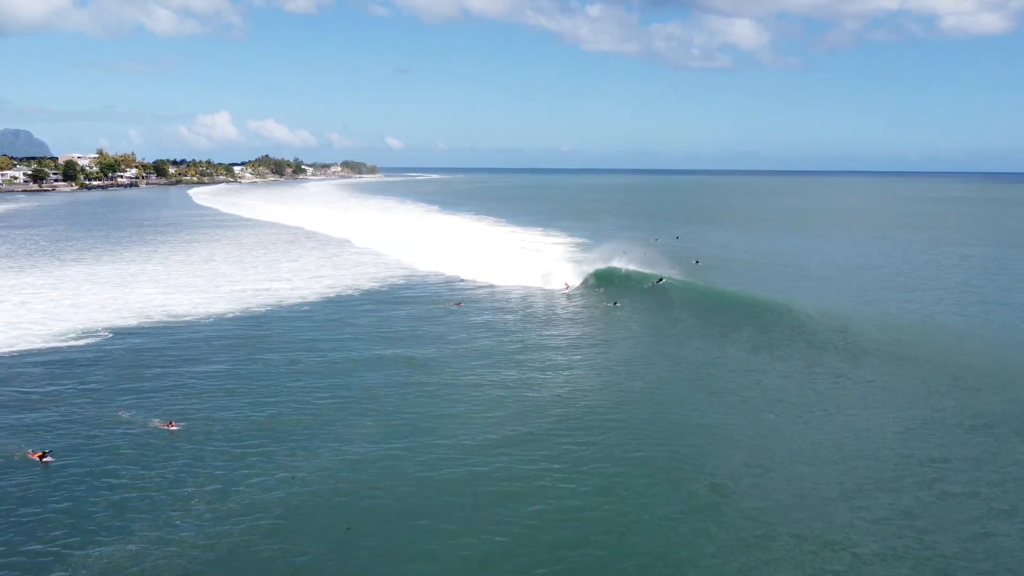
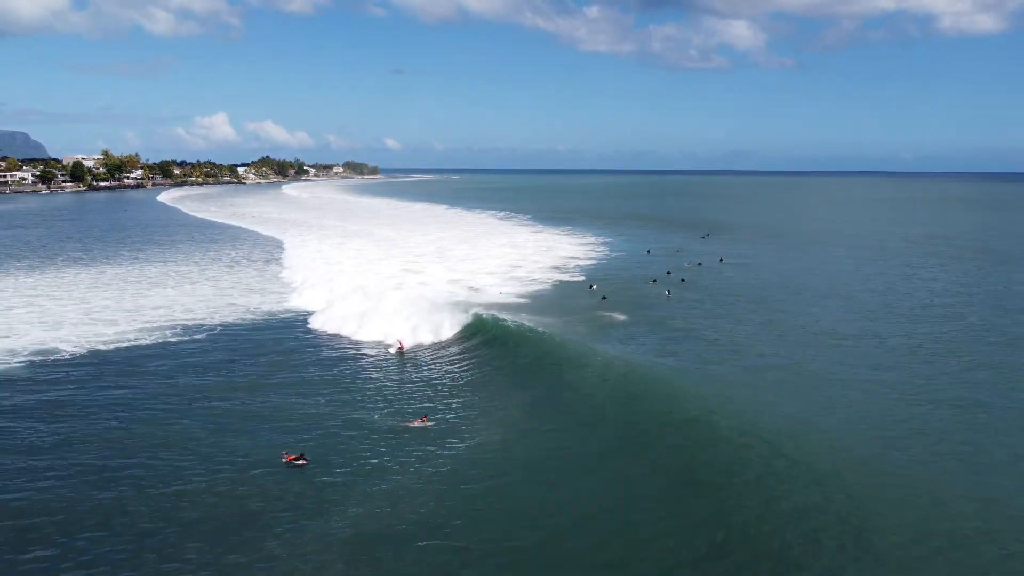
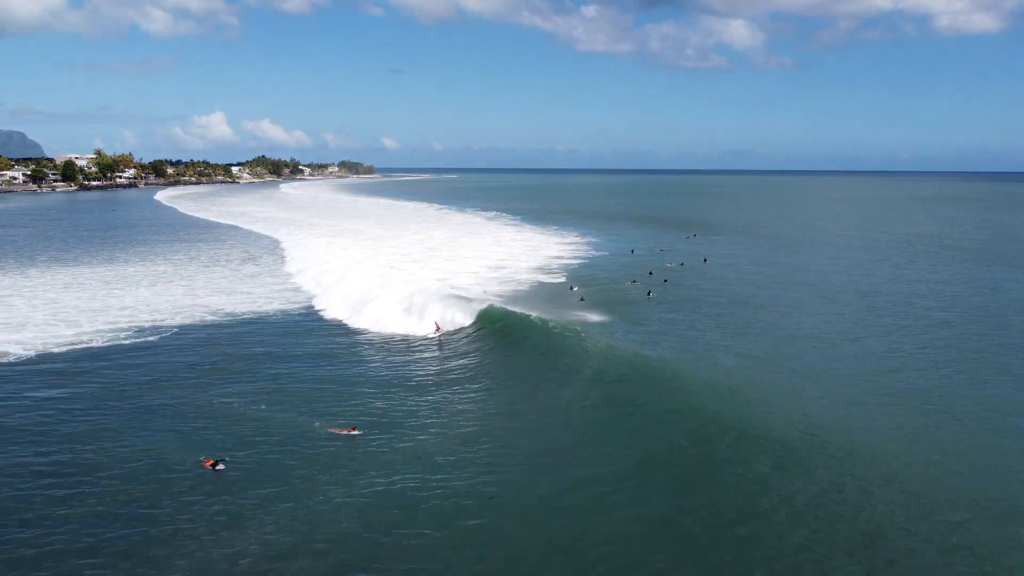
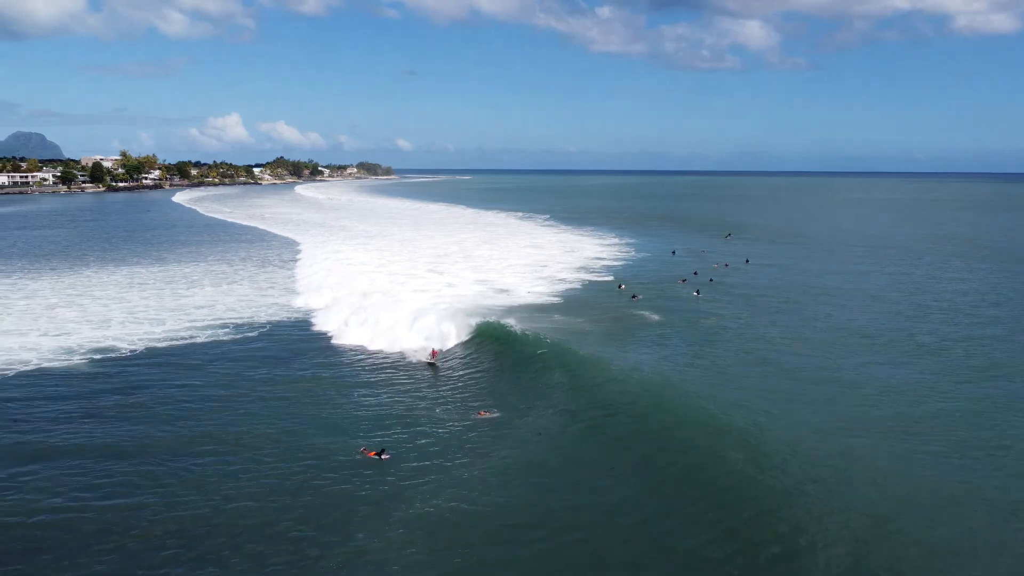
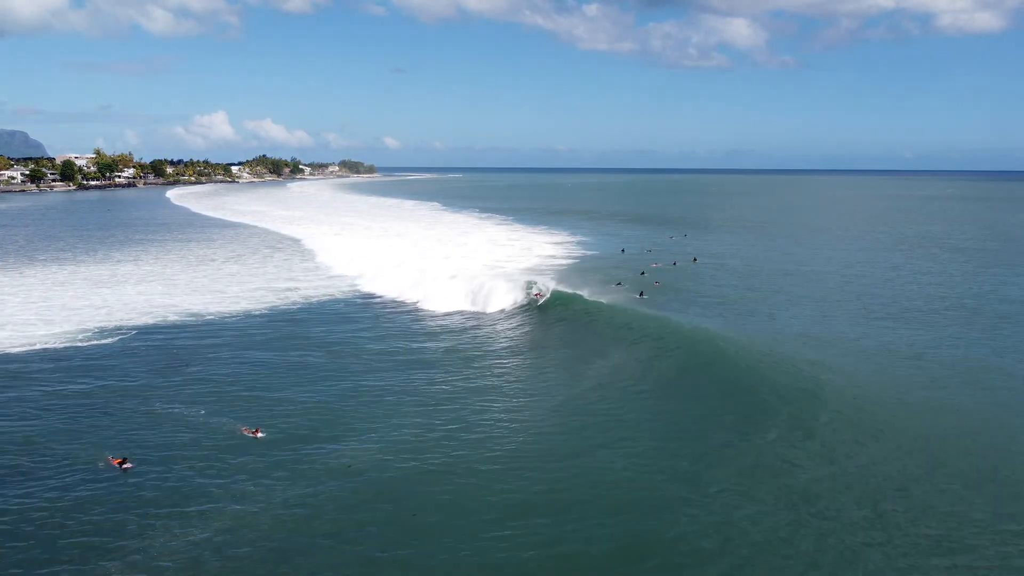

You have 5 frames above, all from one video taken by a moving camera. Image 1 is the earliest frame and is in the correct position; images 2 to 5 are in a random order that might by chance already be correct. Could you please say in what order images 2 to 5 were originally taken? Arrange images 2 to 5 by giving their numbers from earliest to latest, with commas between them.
5, 3, 2, 4
